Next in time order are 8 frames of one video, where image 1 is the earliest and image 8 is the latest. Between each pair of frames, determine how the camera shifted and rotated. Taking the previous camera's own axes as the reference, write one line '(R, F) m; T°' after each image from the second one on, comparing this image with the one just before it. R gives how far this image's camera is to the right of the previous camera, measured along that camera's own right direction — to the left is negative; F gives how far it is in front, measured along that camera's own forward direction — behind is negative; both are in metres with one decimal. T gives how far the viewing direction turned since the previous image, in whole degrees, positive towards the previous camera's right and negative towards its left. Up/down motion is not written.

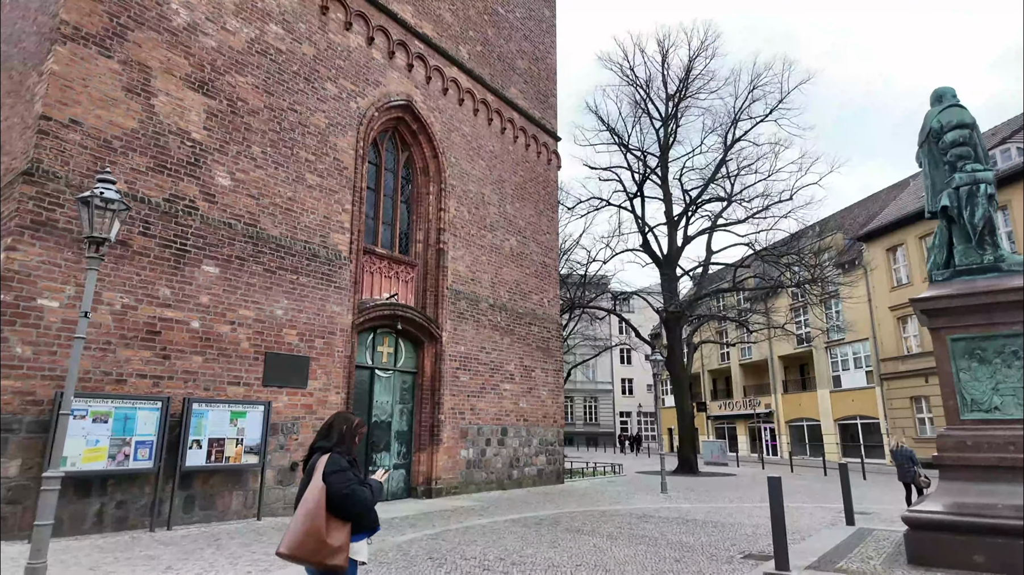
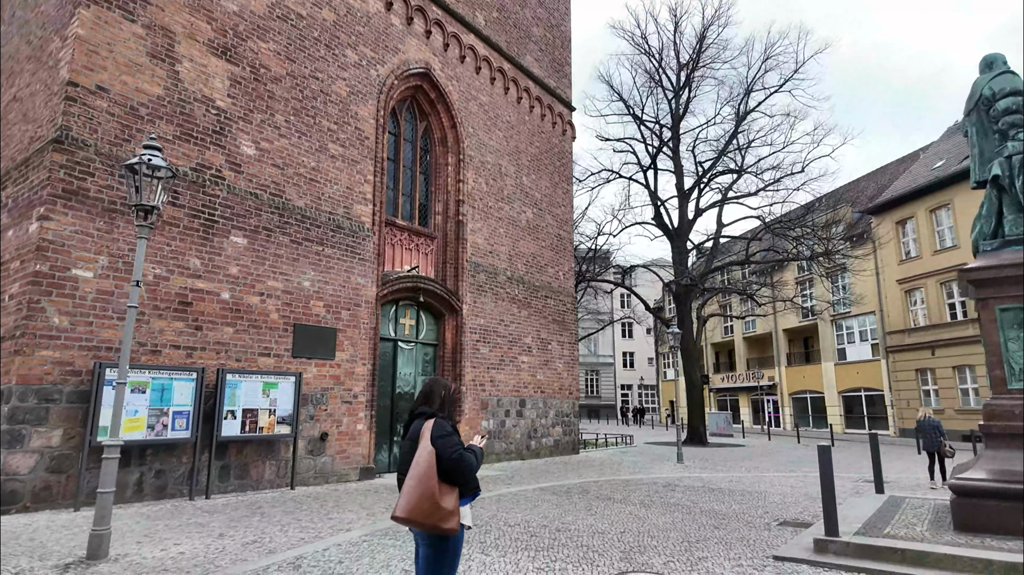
(-0.5, 0.0) m; 0°
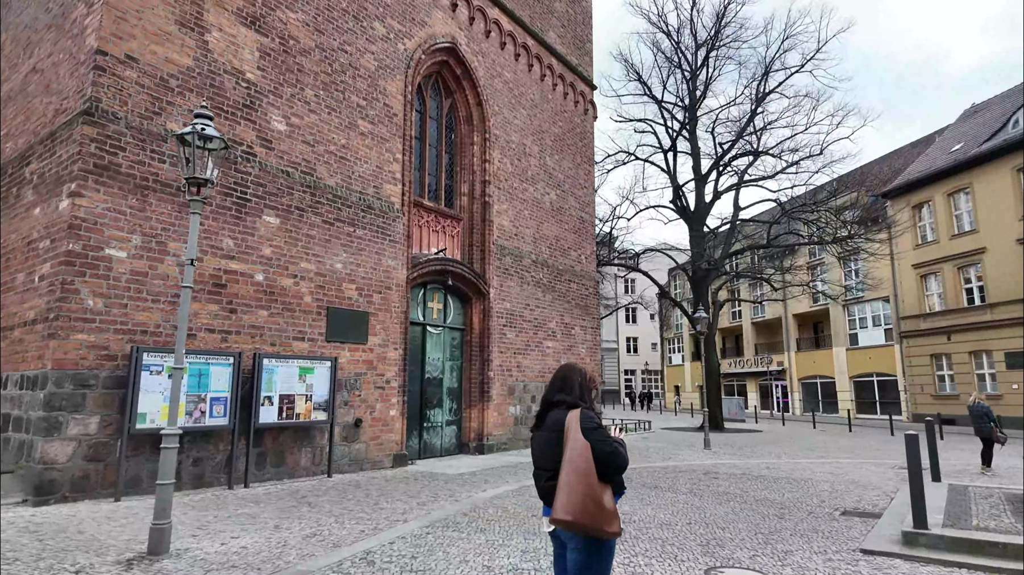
(-0.7, +0.3) m; 0°
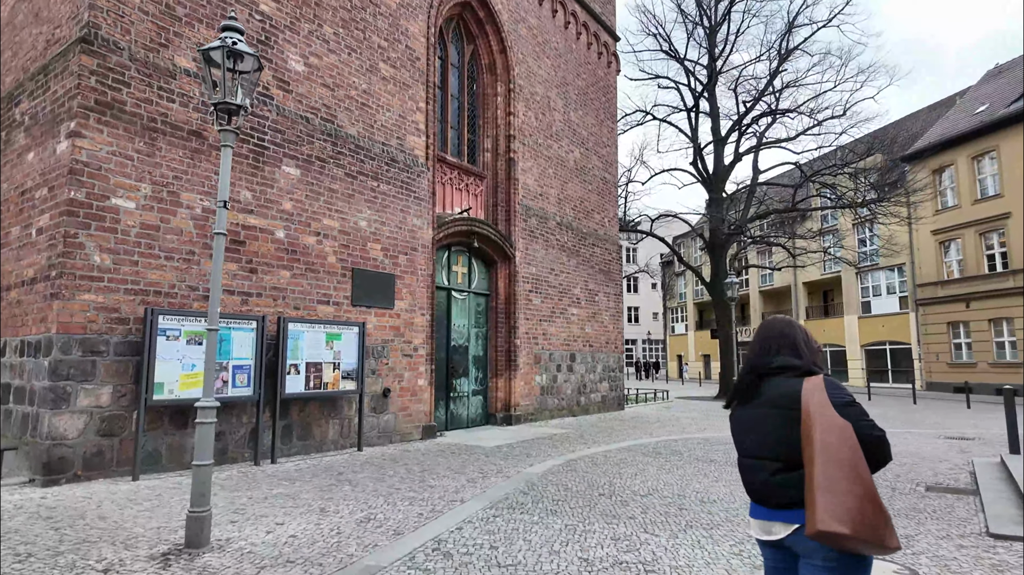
(-0.7, +0.7) m; +1°
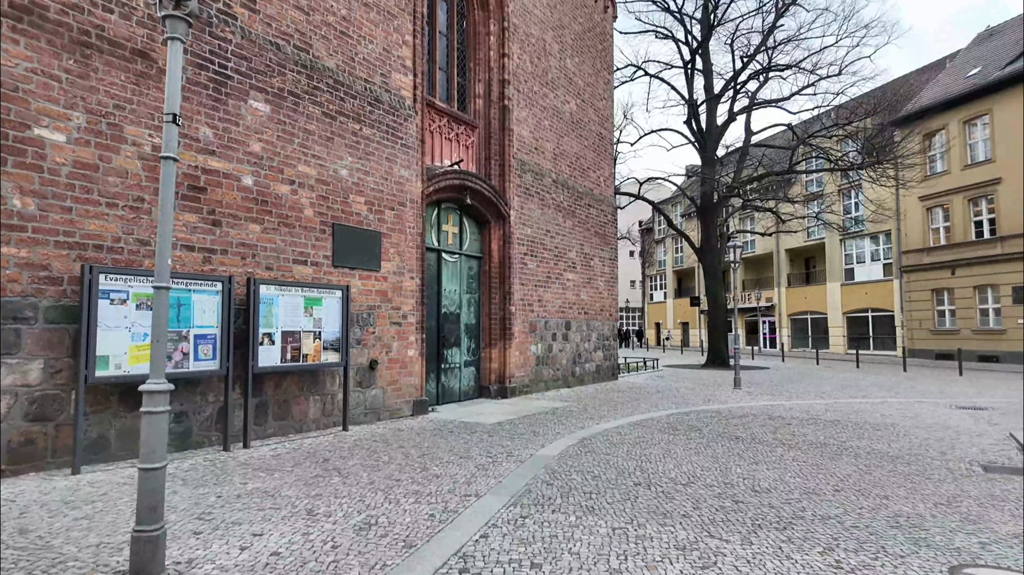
(-0.4, +1.0) m; +3°
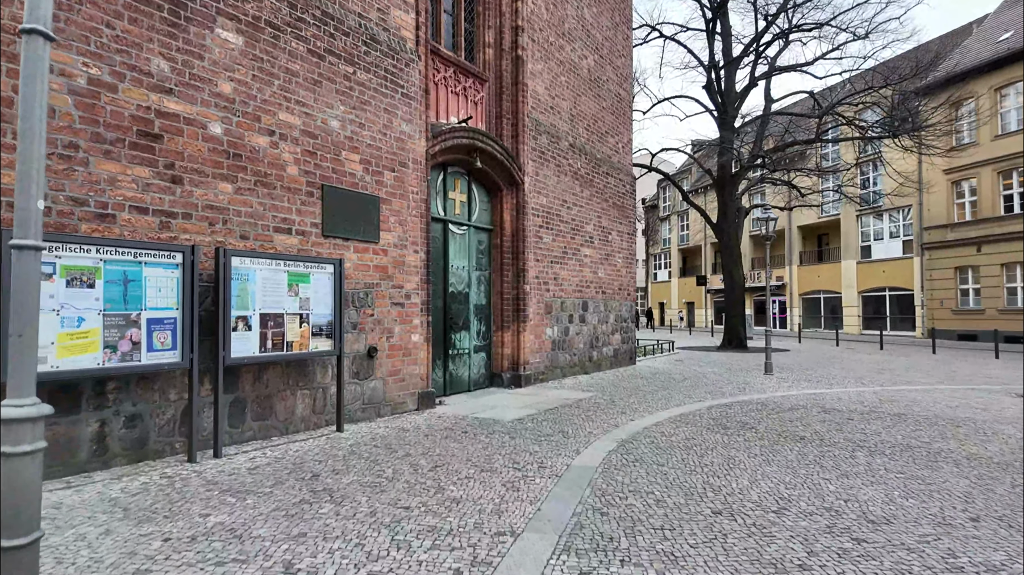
(-0.3, +1.2) m; 0°
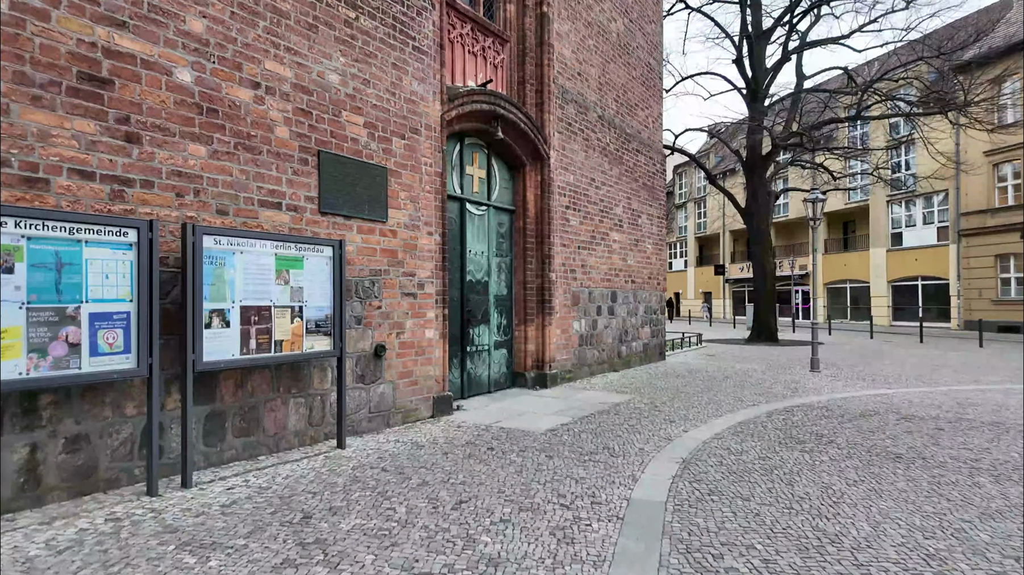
(-0.2, +1.1) m; -1°
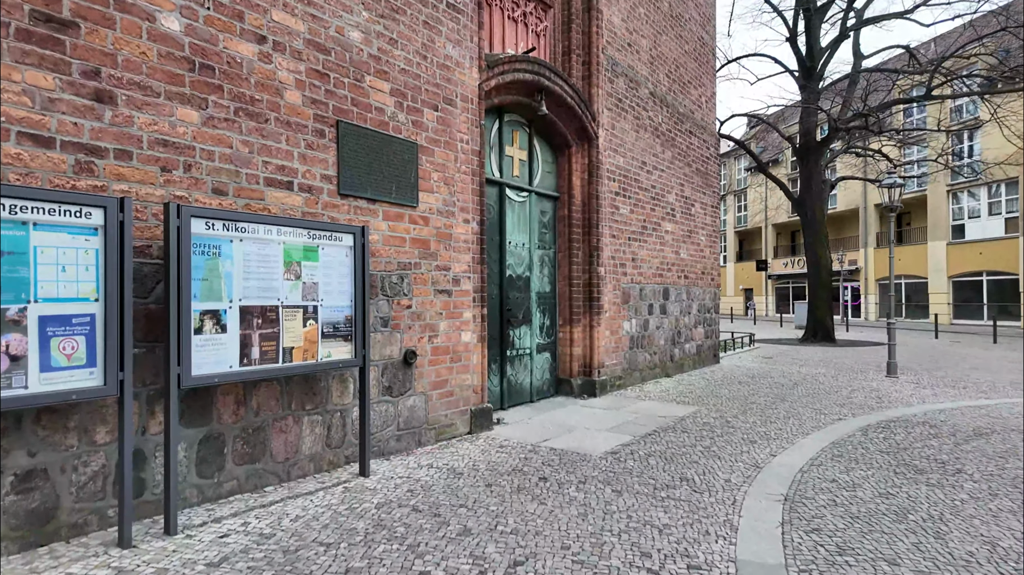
(-0.2, +0.9) m; -3°
